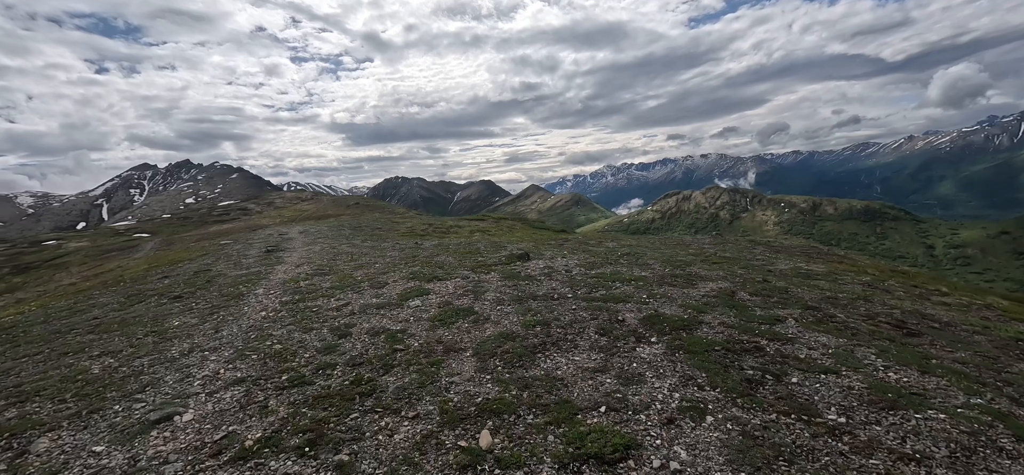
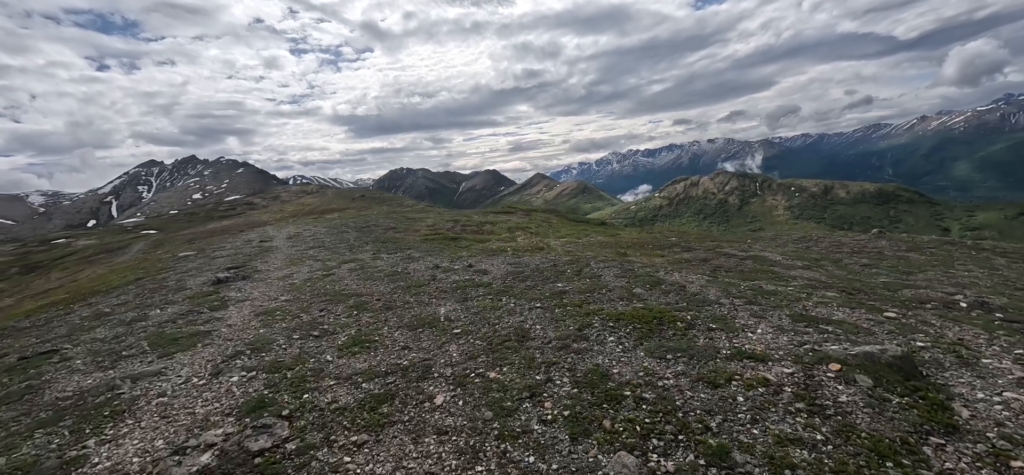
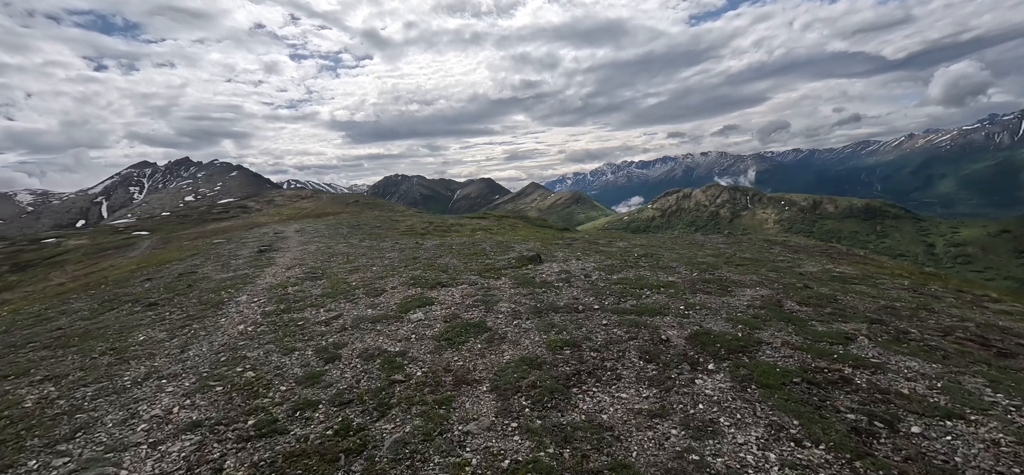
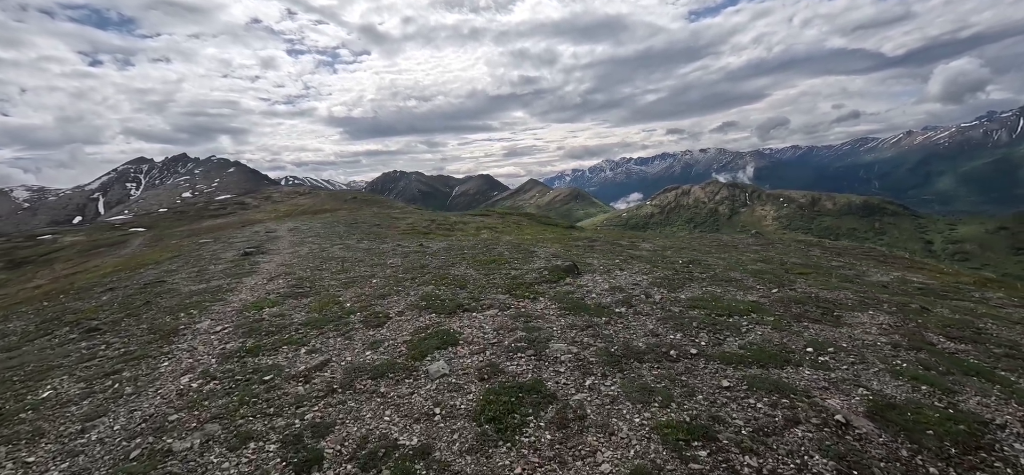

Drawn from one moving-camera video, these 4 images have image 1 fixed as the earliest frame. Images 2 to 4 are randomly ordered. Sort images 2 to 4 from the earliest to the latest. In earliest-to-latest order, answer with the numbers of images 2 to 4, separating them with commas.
3, 4, 2
